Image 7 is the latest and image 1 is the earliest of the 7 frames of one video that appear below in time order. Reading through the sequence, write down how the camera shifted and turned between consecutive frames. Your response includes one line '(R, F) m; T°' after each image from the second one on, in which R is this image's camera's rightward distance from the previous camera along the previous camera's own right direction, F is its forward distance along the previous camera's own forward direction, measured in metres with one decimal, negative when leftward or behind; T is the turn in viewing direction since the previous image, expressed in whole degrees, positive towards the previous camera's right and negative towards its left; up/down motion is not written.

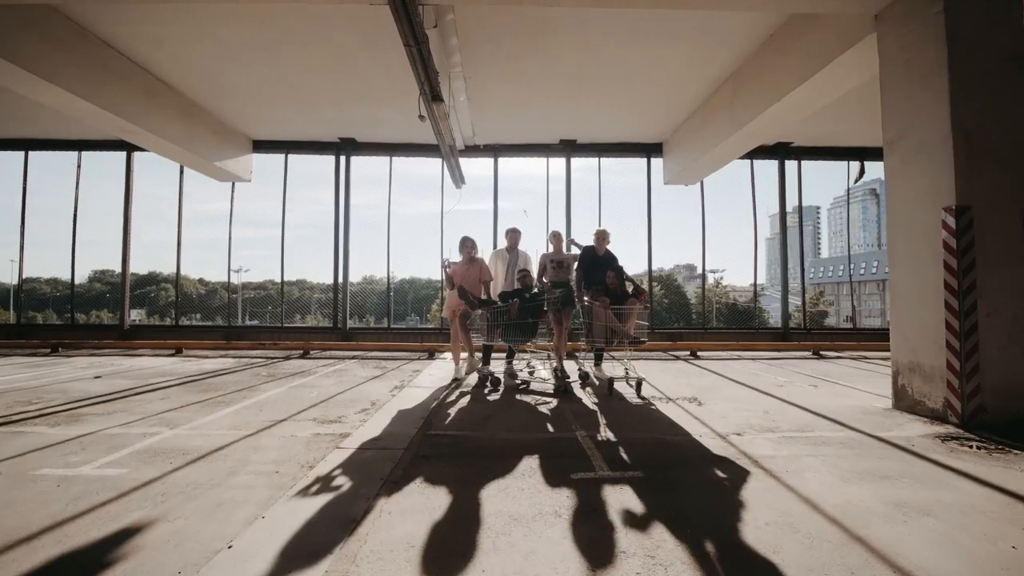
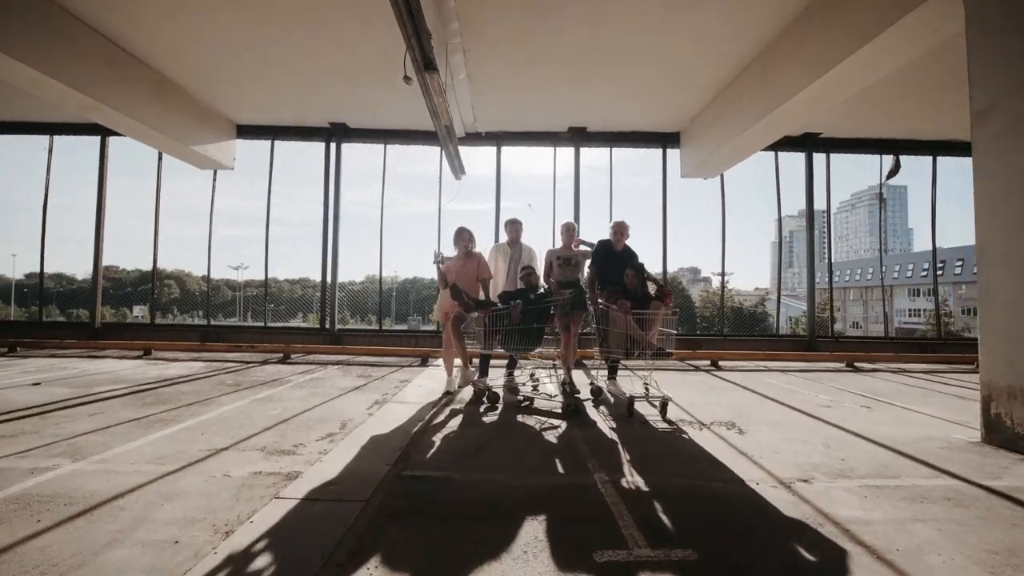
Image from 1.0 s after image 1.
(0.0, +0.7) m; 0°
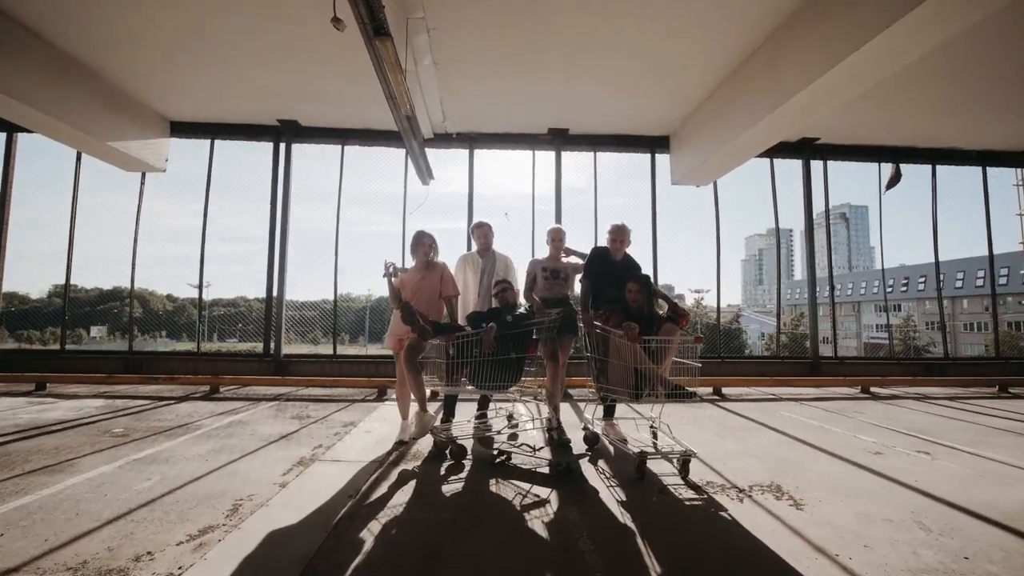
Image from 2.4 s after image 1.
(0.0, +0.9) m; +3°
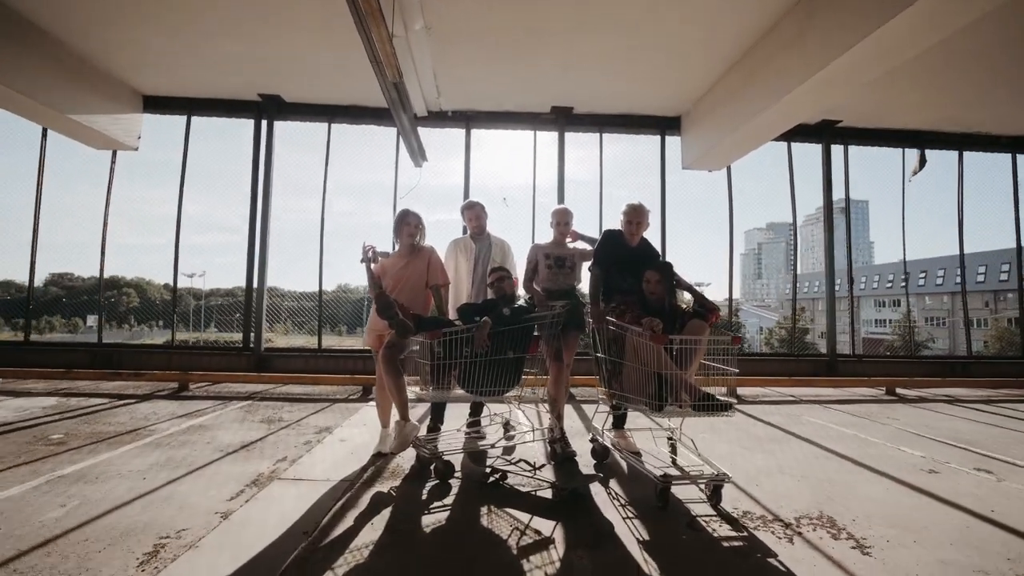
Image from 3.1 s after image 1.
(0.0, +0.5) m; 0°
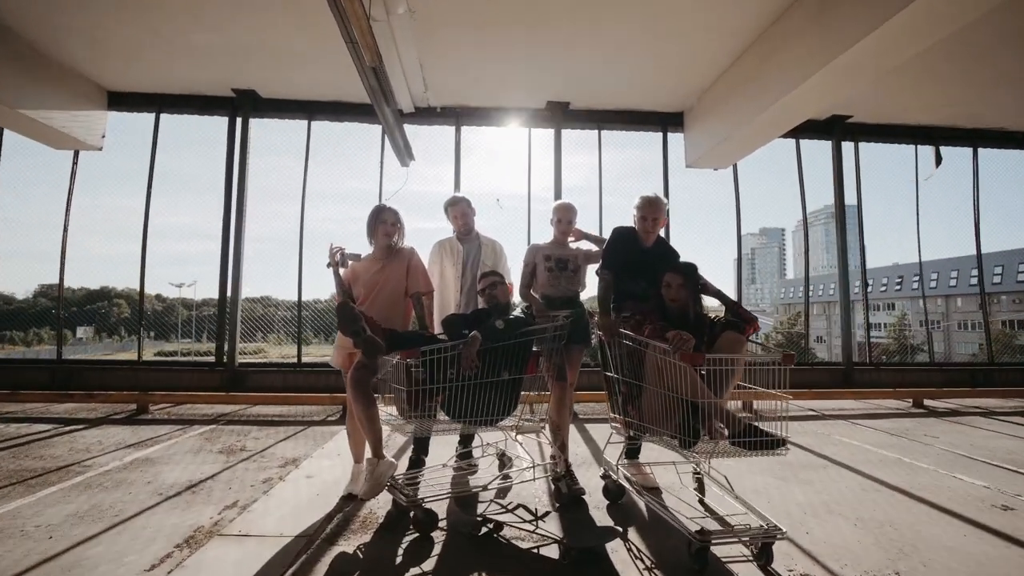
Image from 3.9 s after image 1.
(0.0, +0.5) m; +1°
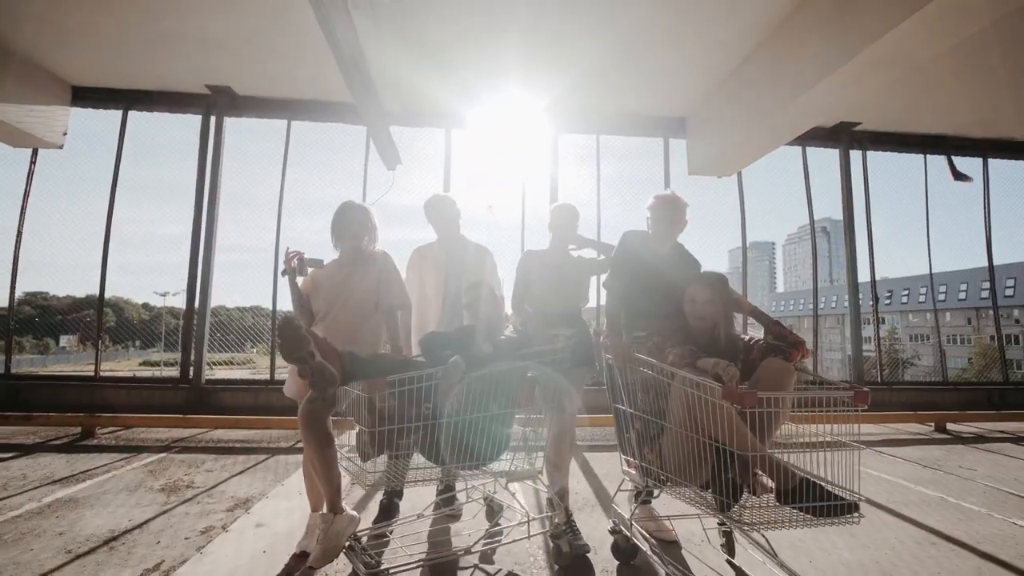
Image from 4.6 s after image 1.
(0.0, +0.4) m; +1°
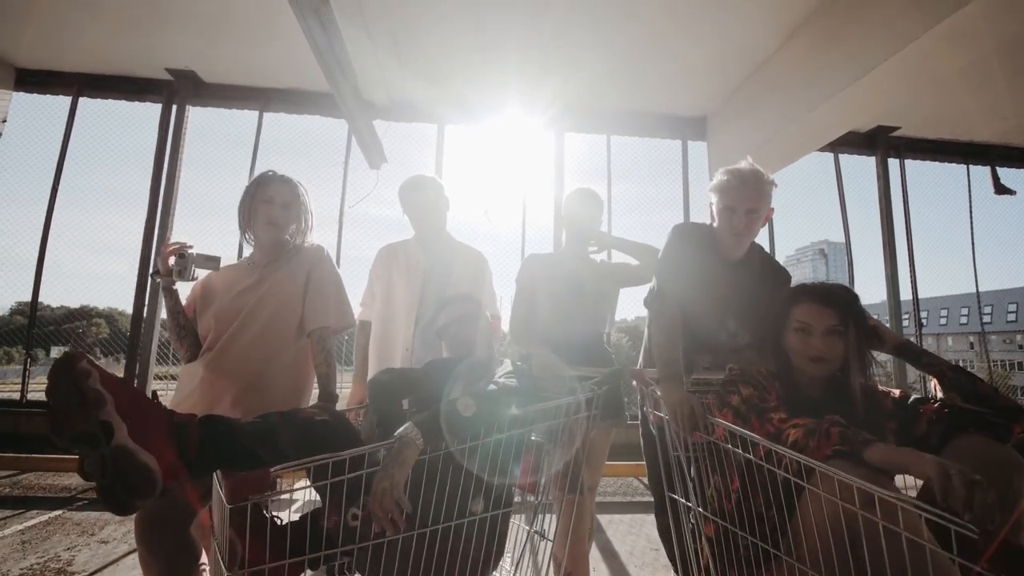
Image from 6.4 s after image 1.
(0.0, +0.7) m; 0°
